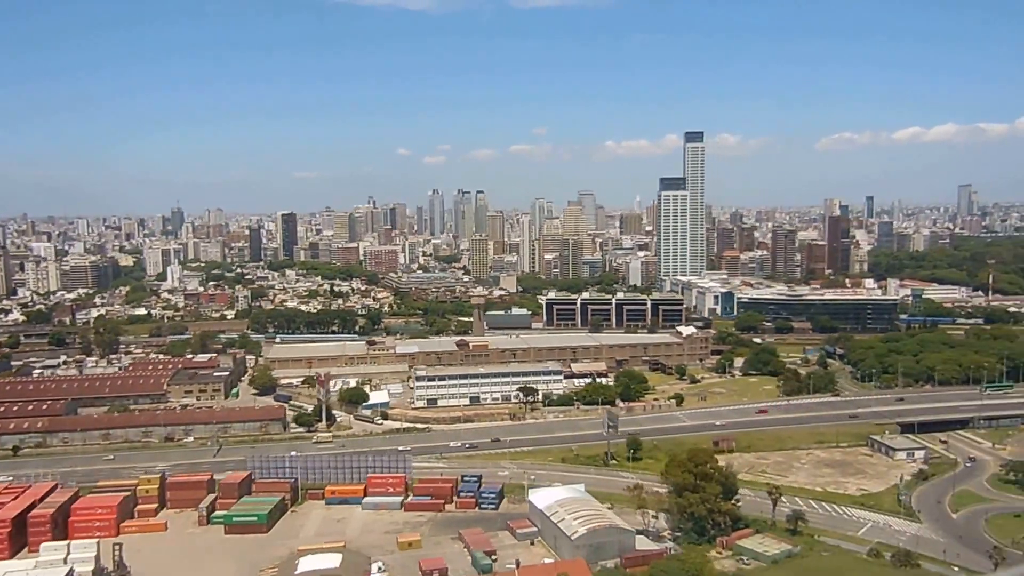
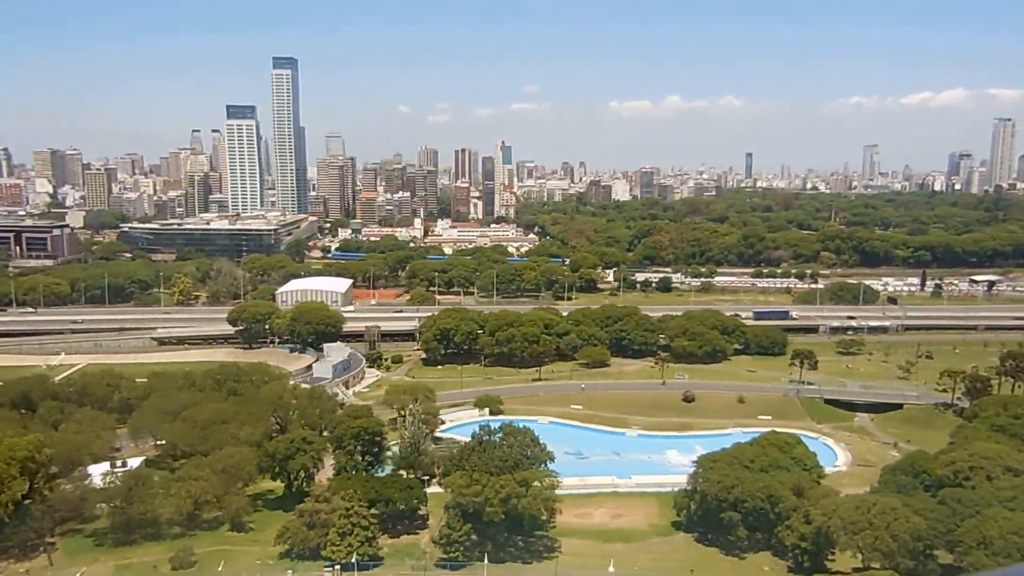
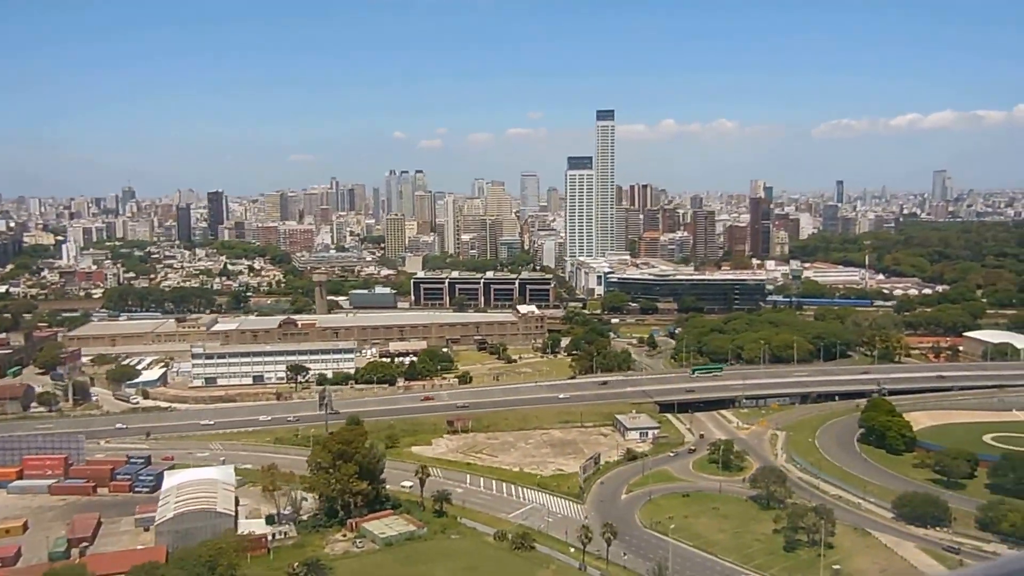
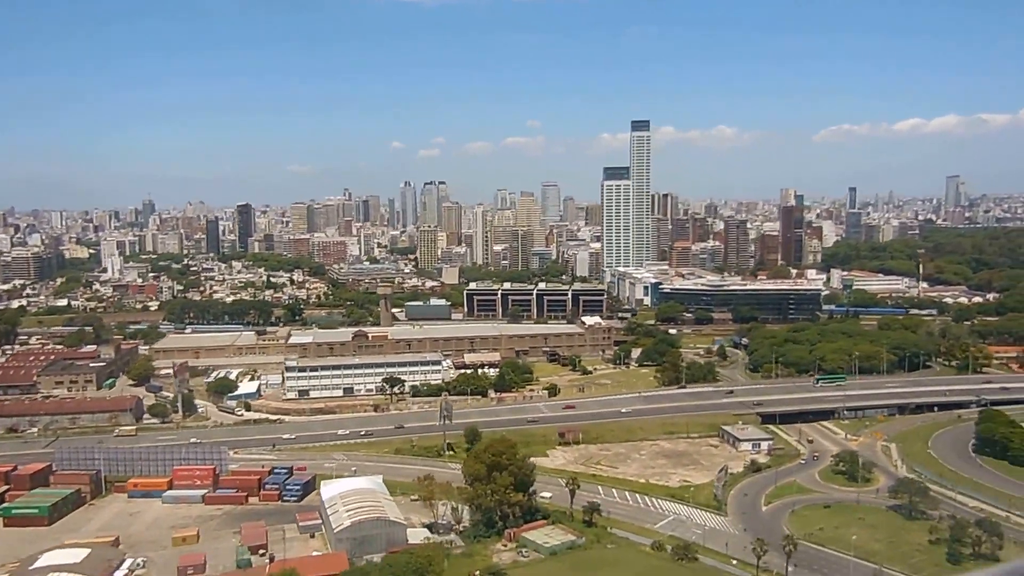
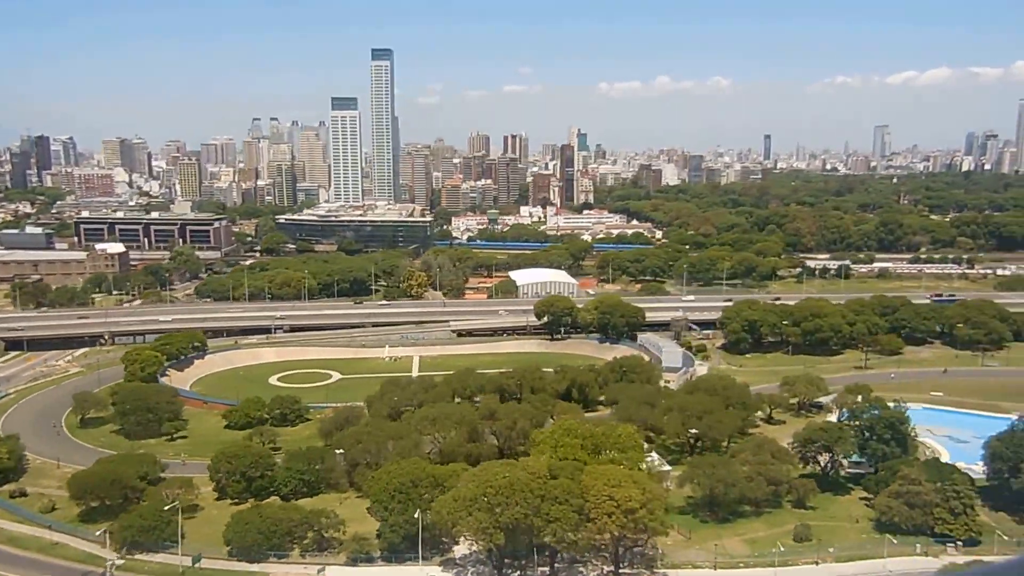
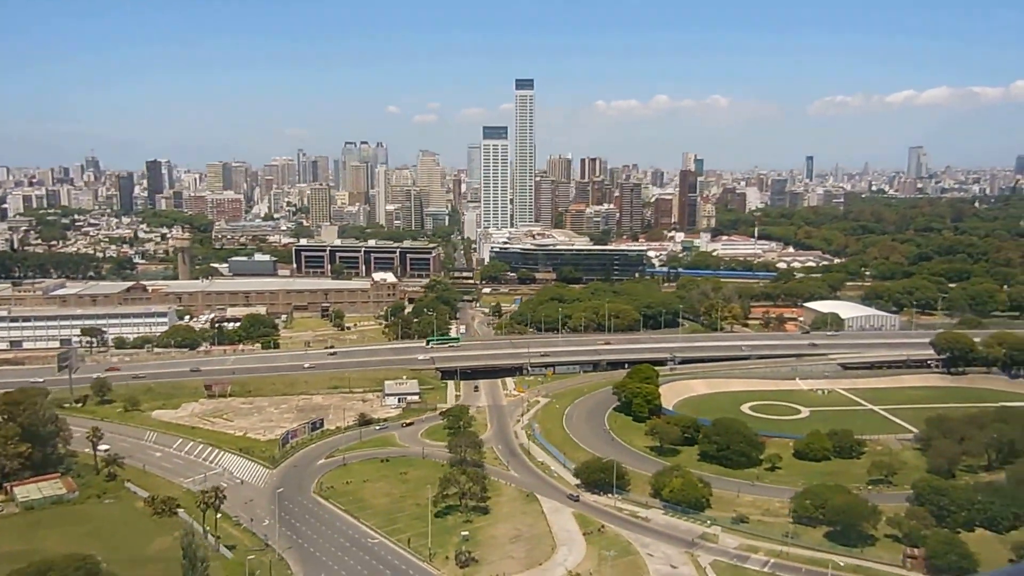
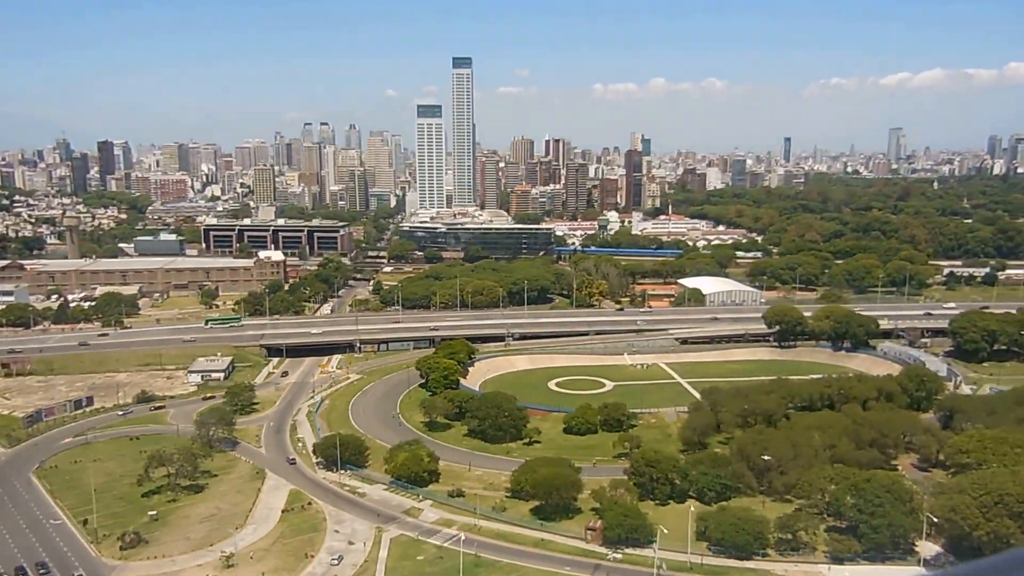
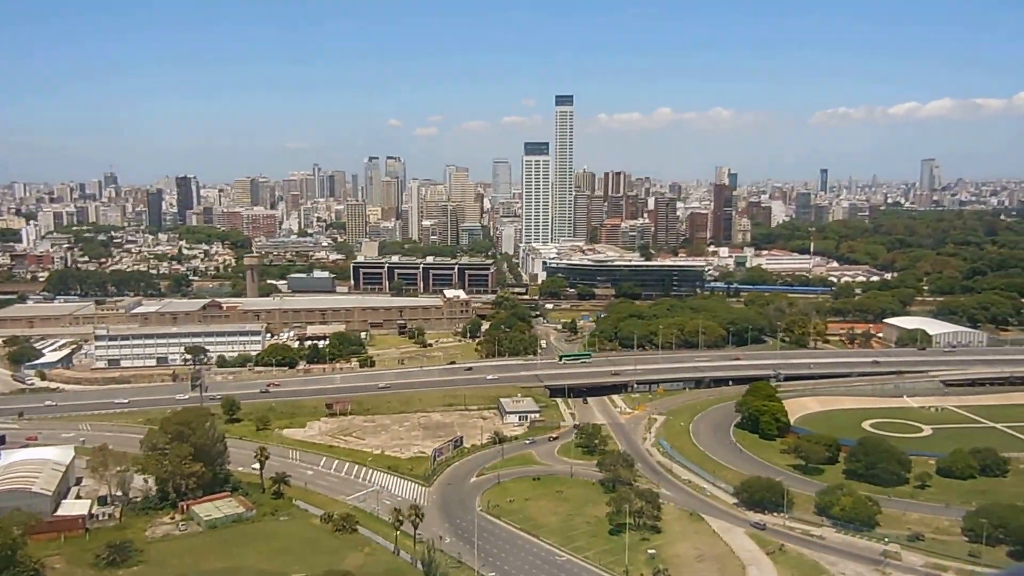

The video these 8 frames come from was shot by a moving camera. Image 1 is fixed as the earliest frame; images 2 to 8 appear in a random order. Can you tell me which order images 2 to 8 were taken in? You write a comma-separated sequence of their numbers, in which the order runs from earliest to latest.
4, 3, 8, 6, 7, 5, 2
